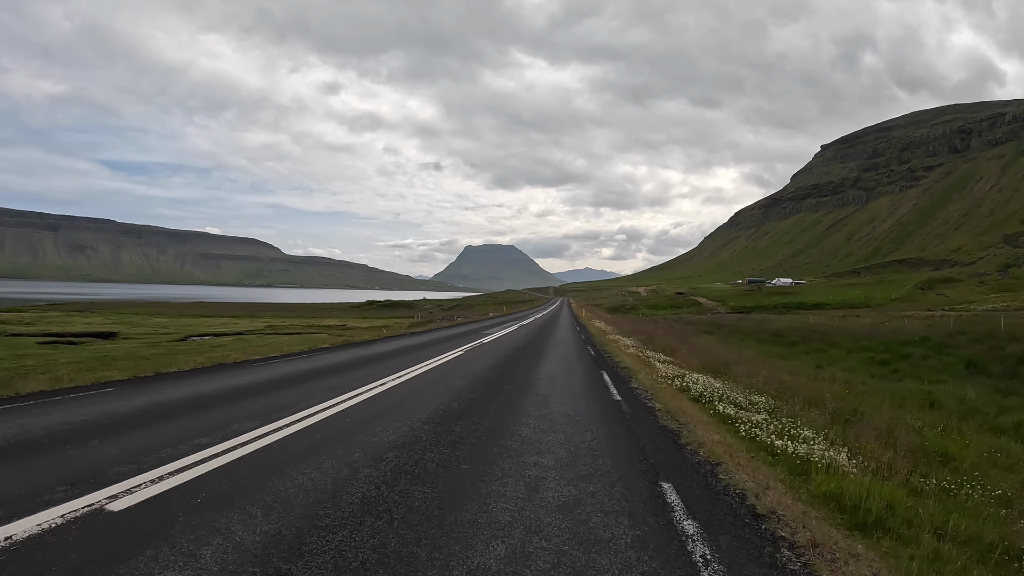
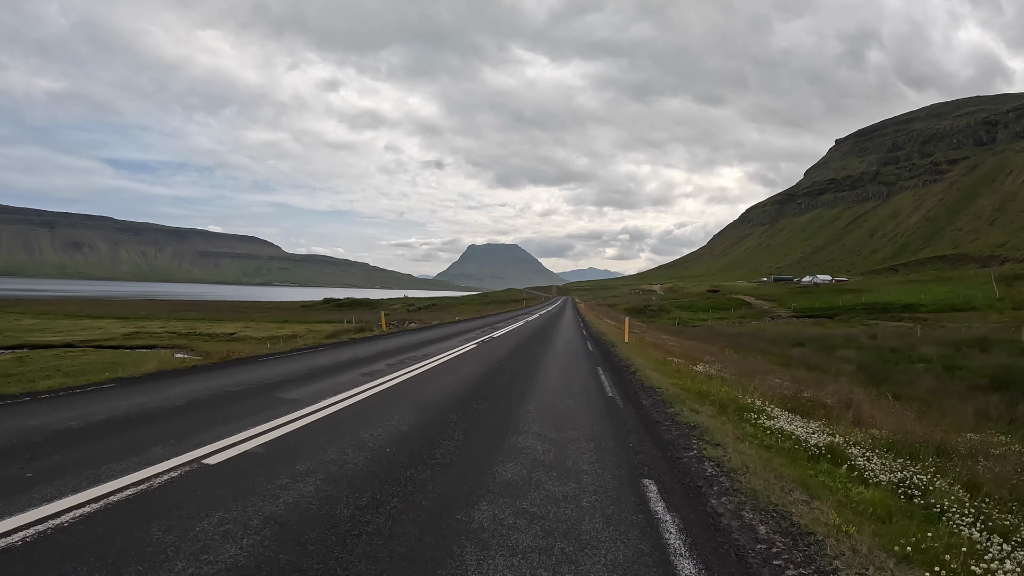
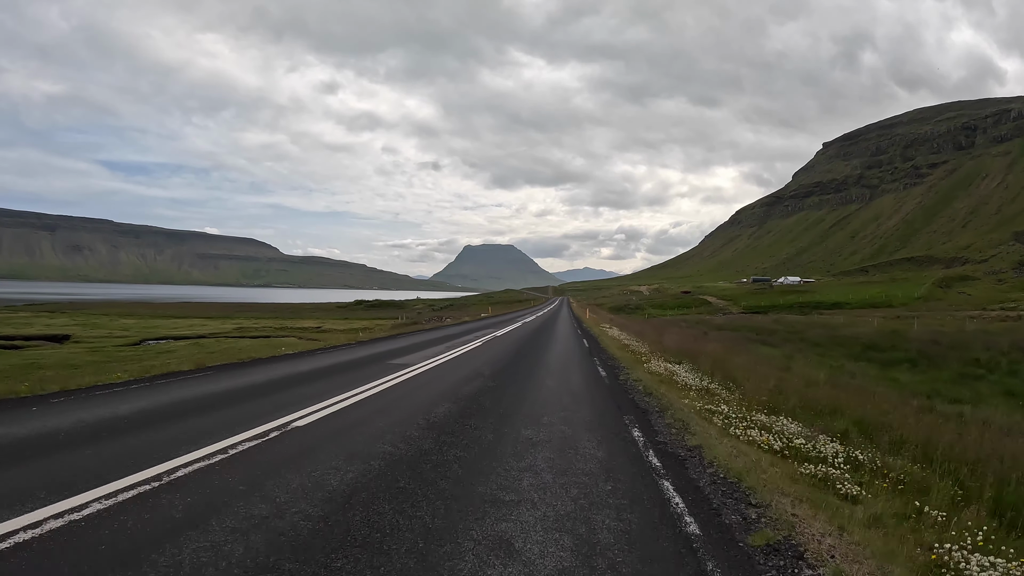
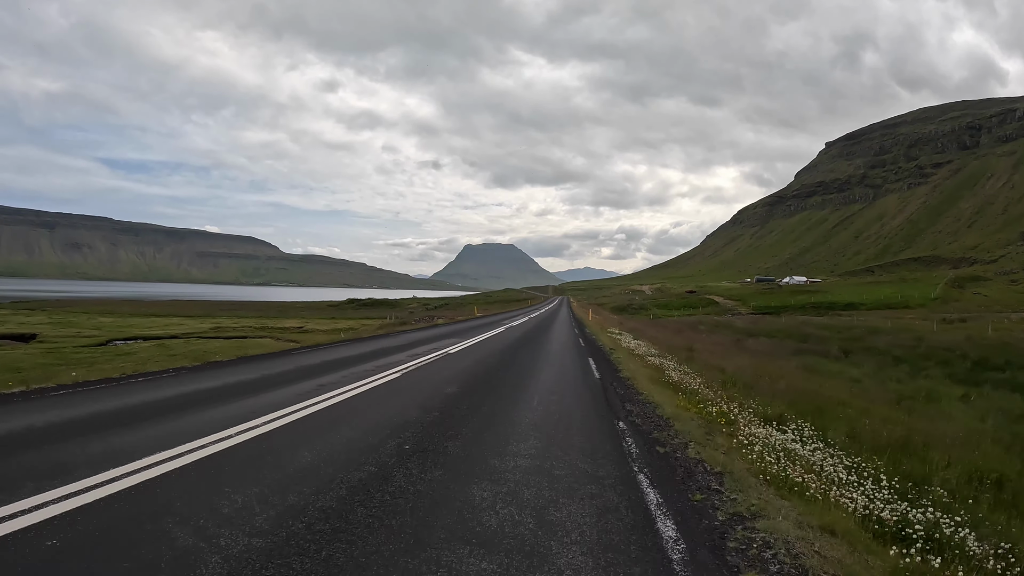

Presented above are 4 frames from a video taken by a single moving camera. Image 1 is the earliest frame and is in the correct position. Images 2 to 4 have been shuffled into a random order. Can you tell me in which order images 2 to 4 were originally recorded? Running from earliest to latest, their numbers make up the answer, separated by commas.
3, 4, 2
